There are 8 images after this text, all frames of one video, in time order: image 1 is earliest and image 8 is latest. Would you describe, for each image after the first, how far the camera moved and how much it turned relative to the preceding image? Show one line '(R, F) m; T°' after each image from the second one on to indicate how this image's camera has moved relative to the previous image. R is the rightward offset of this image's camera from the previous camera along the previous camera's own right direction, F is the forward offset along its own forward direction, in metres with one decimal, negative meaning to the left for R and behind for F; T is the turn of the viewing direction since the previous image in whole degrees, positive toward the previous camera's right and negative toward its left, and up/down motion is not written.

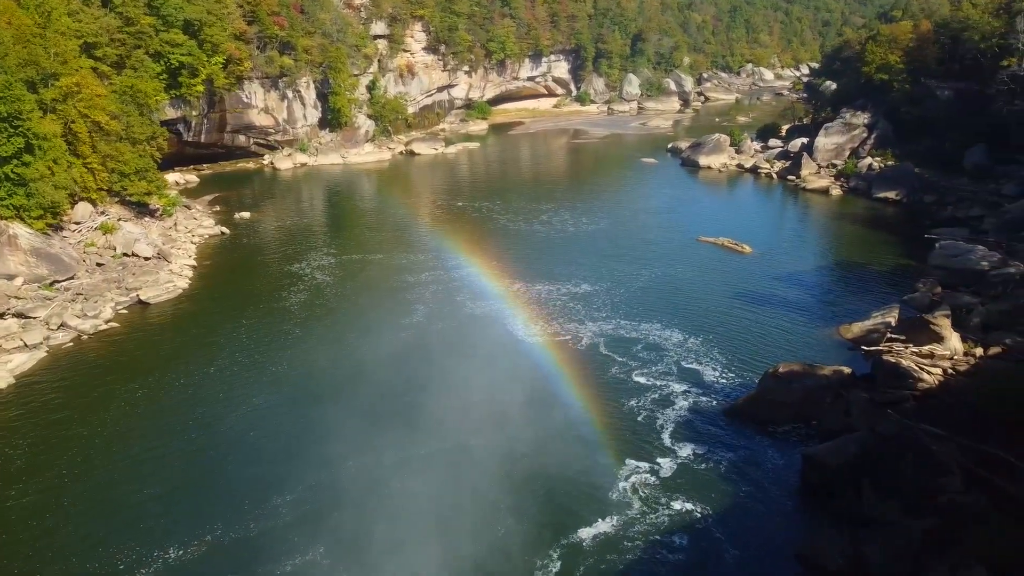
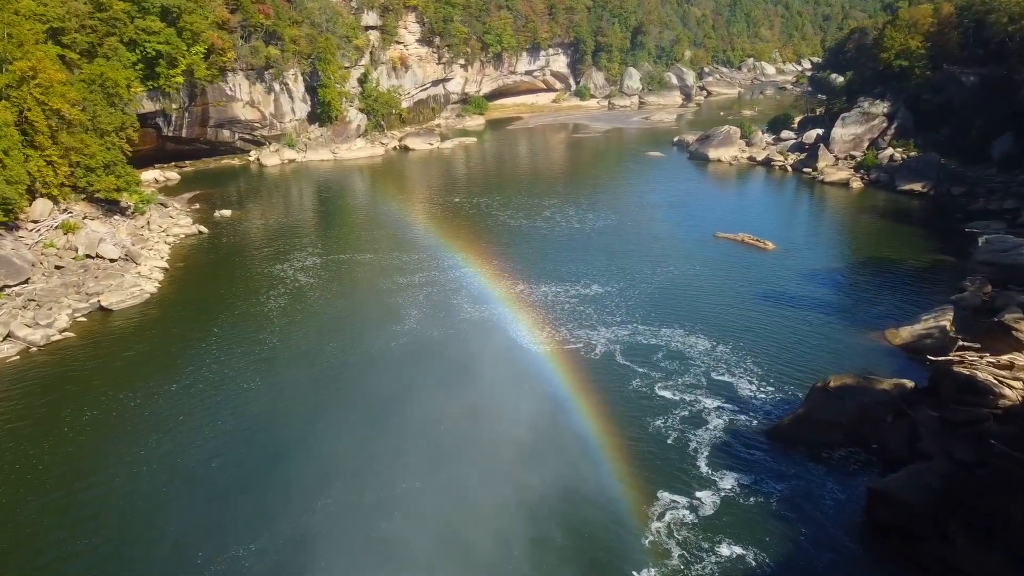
(-0.4, +4.4) m; 0°
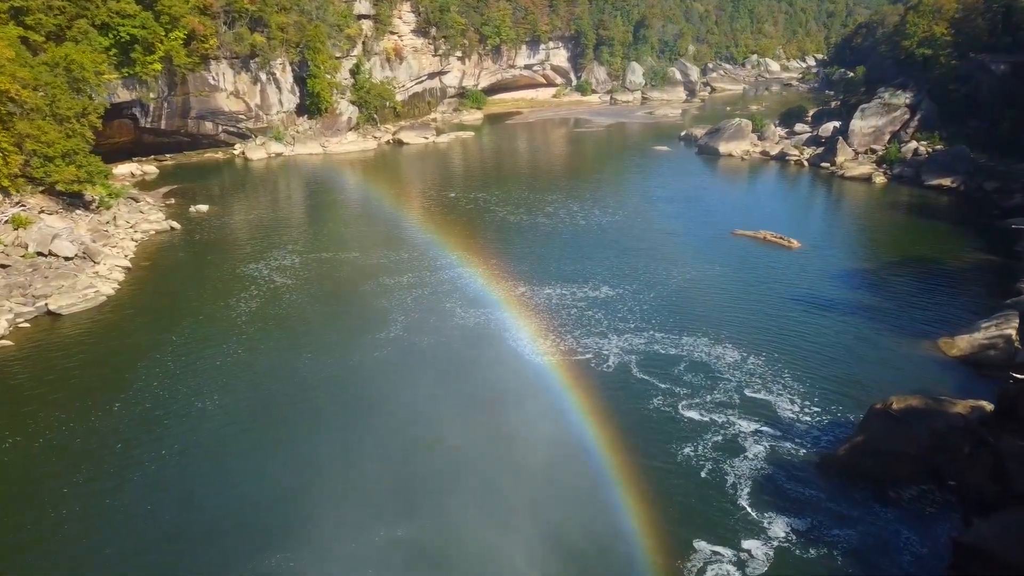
(-0.1, +4.4) m; 0°
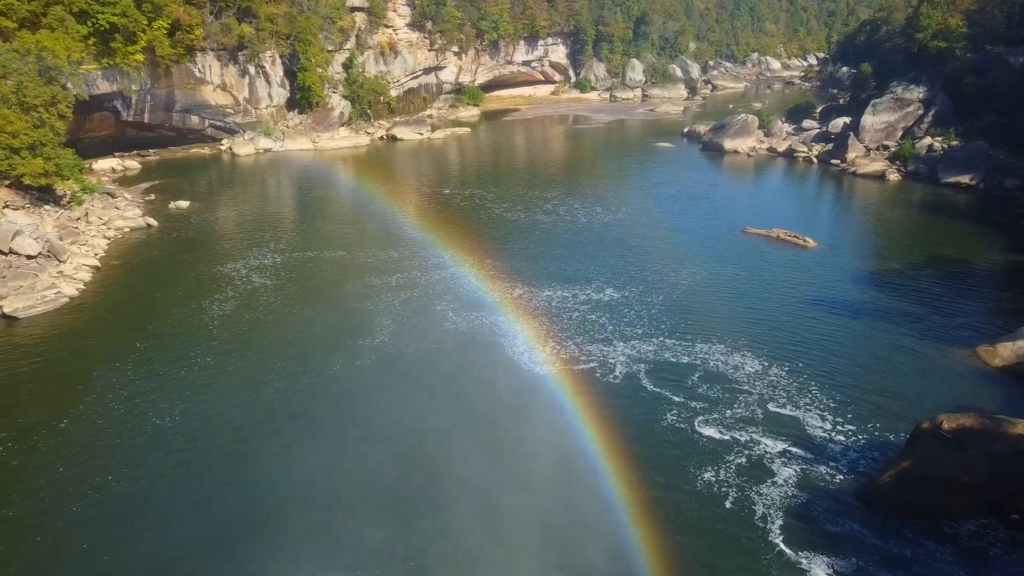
(0.0, +2.8) m; 0°
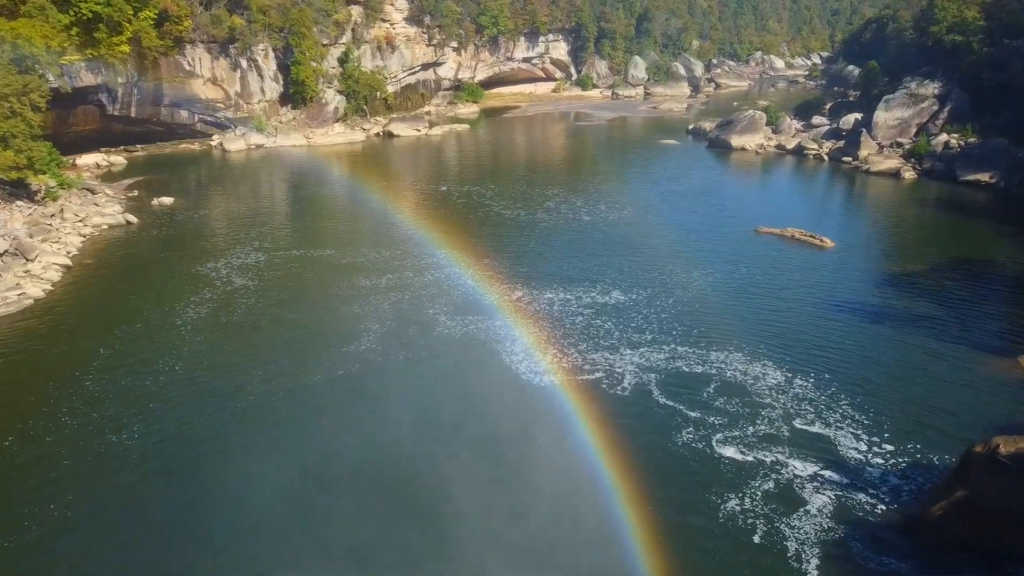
(0.0, +2.4) m; 0°
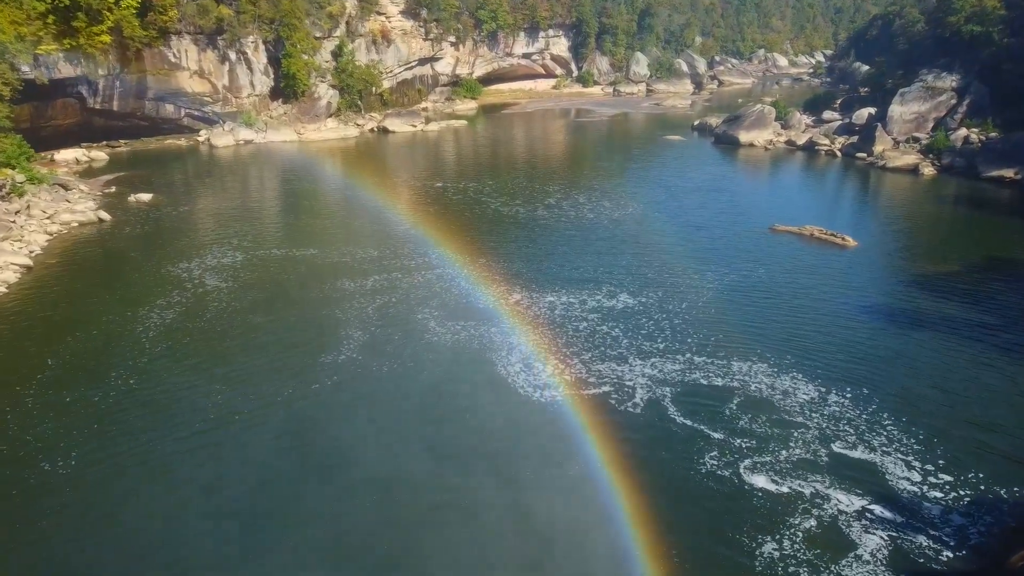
(+0.1, +2.8) m; 0°
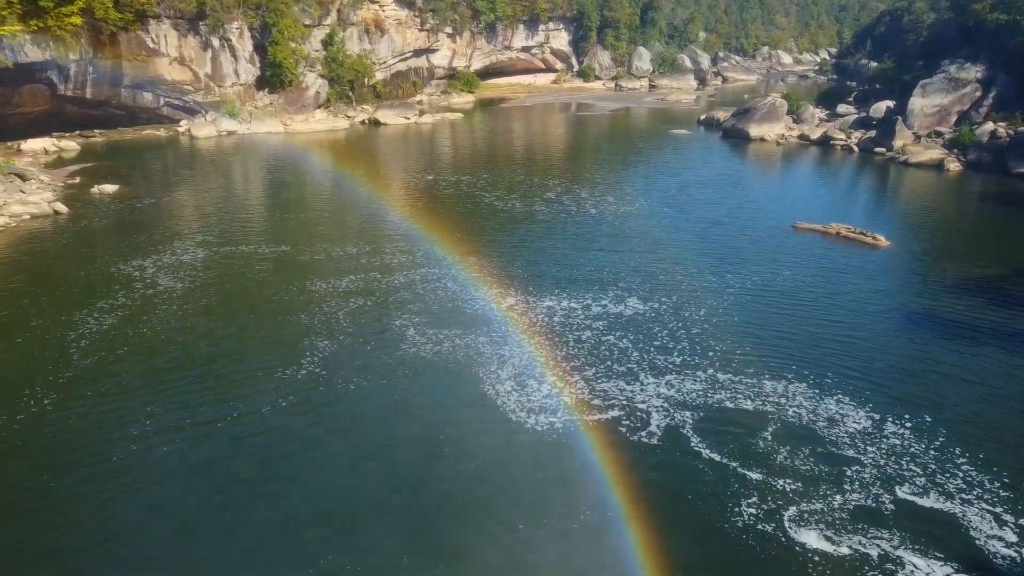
(+0.2, +3.6) m; 0°
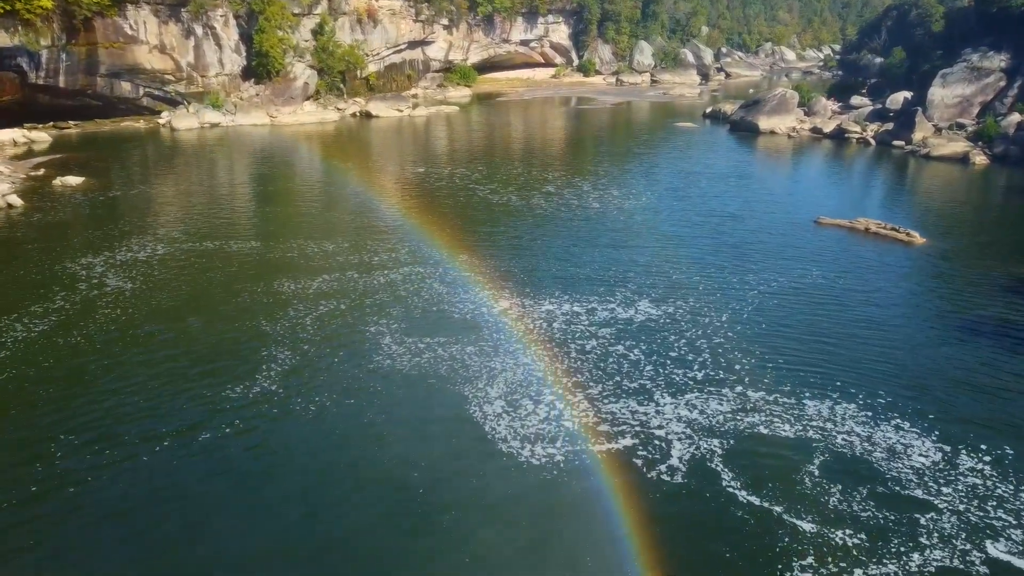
(+0.1, +3.2) m; 0°
